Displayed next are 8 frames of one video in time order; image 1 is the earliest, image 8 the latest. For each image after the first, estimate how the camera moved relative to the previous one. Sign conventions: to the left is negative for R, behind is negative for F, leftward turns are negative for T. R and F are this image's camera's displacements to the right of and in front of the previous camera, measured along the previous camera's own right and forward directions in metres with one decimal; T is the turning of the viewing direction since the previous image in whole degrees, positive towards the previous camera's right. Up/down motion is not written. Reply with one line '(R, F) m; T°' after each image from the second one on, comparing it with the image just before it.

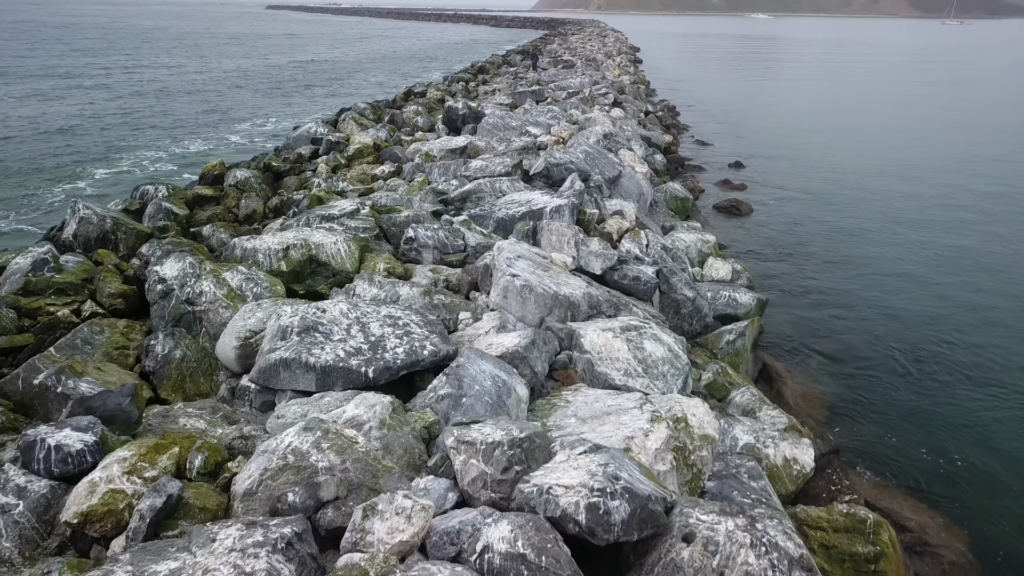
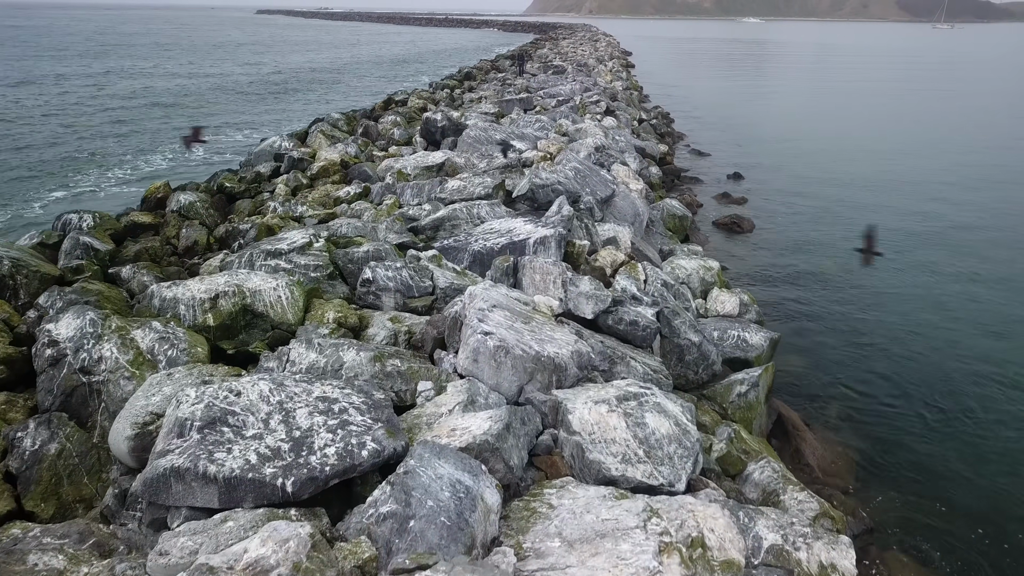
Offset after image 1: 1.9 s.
(+0.1, +1.4) m; 0°
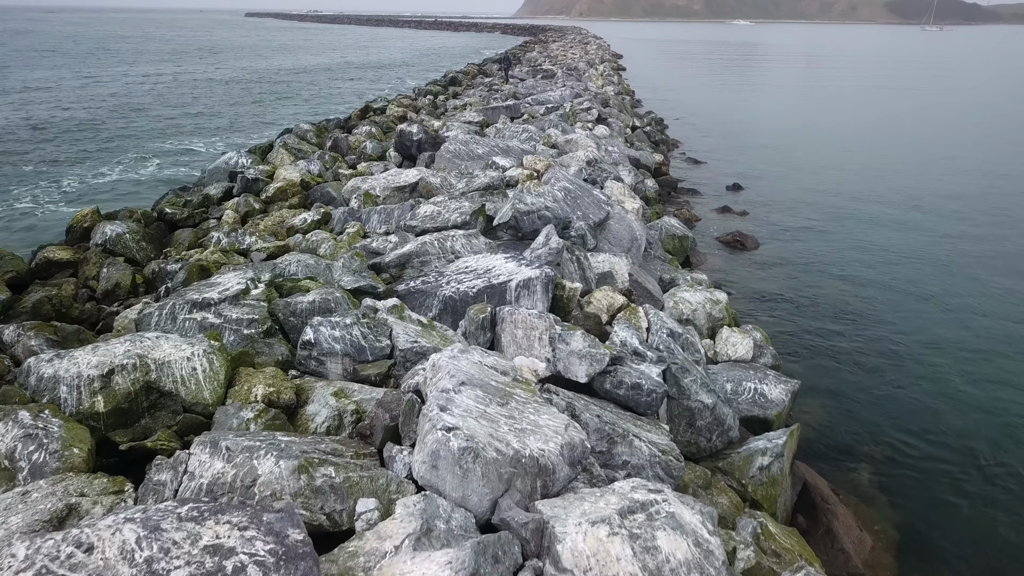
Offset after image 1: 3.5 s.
(+0.1, +1.4) m; +1°
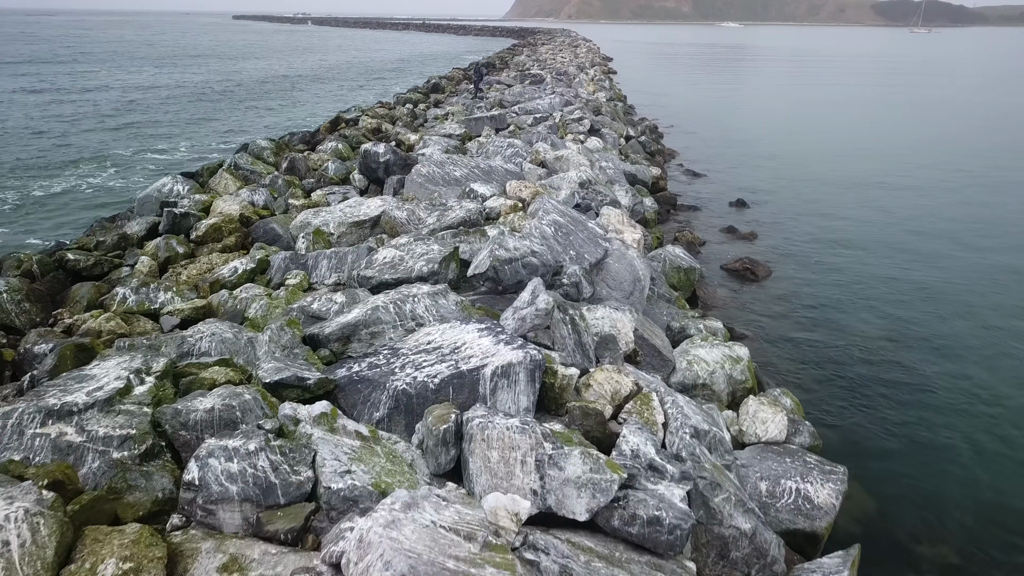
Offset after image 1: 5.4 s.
(+0.1, +1.8) m; +1°
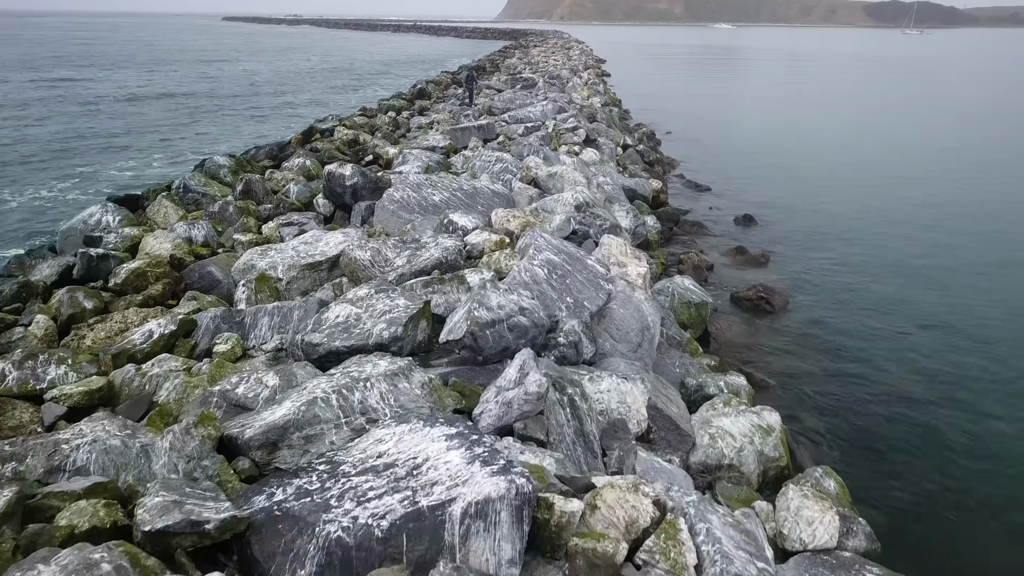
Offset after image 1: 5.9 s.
(+0.1, +1.6) m; 0°
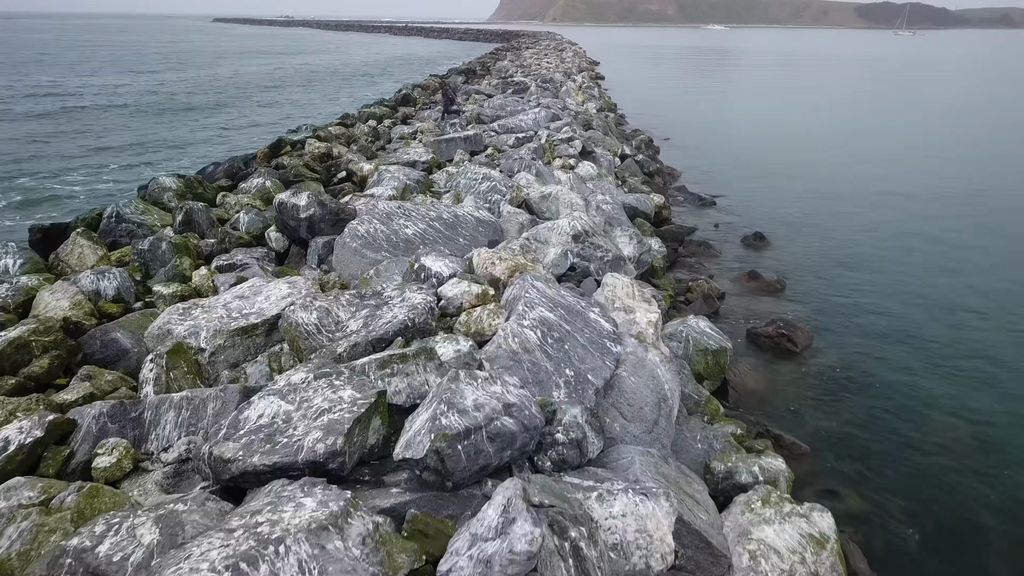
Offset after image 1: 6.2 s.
(+0.1, +1.7) m; 0°
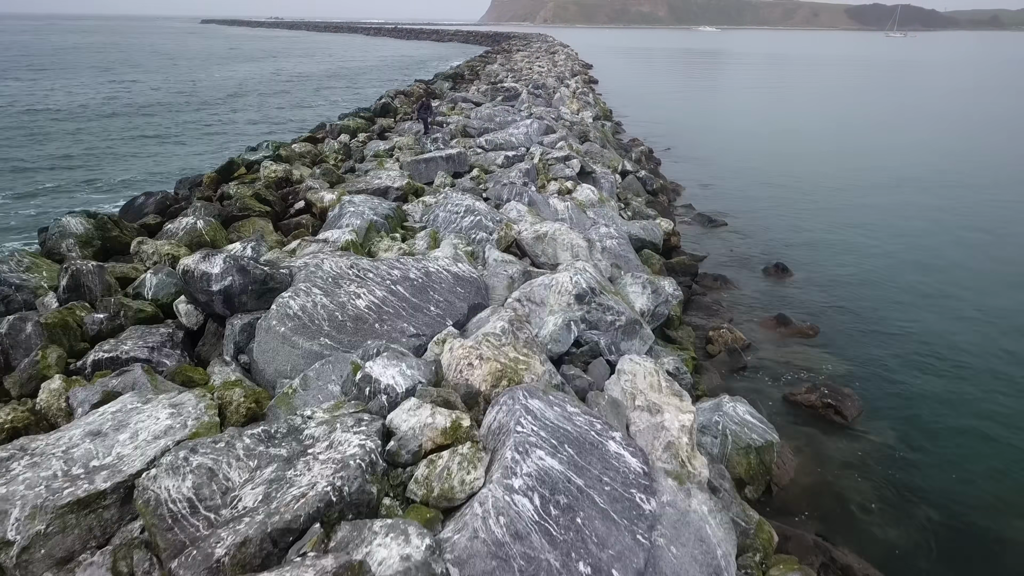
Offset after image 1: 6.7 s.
(0.0, +2.2) m; +1°
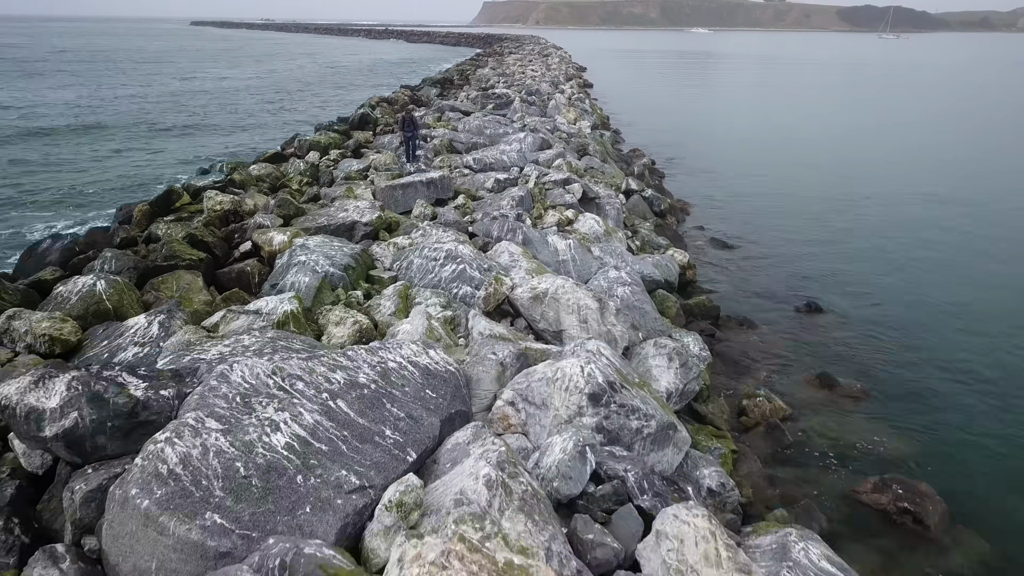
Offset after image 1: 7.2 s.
(0.0, +2.2) m; 0°
